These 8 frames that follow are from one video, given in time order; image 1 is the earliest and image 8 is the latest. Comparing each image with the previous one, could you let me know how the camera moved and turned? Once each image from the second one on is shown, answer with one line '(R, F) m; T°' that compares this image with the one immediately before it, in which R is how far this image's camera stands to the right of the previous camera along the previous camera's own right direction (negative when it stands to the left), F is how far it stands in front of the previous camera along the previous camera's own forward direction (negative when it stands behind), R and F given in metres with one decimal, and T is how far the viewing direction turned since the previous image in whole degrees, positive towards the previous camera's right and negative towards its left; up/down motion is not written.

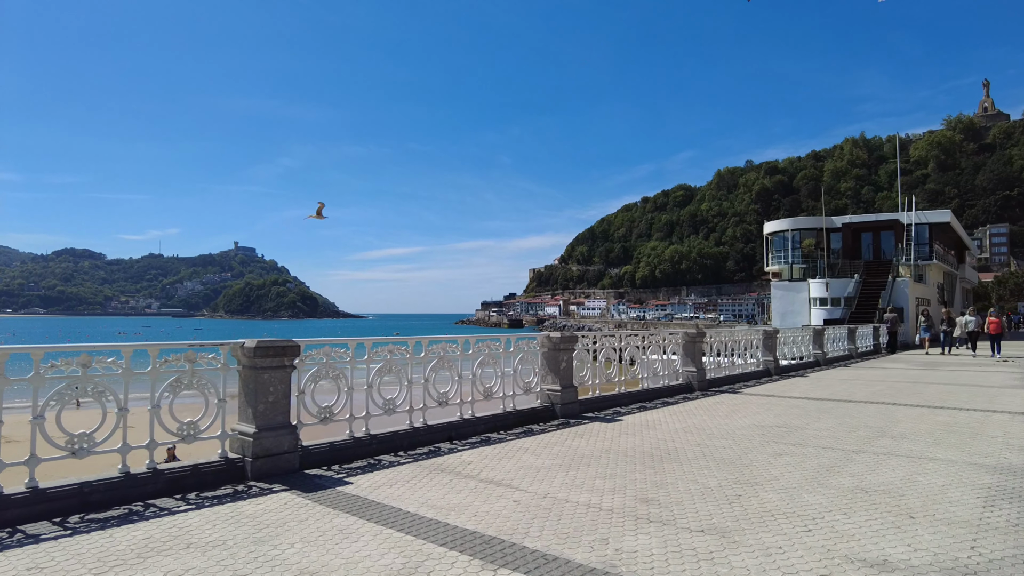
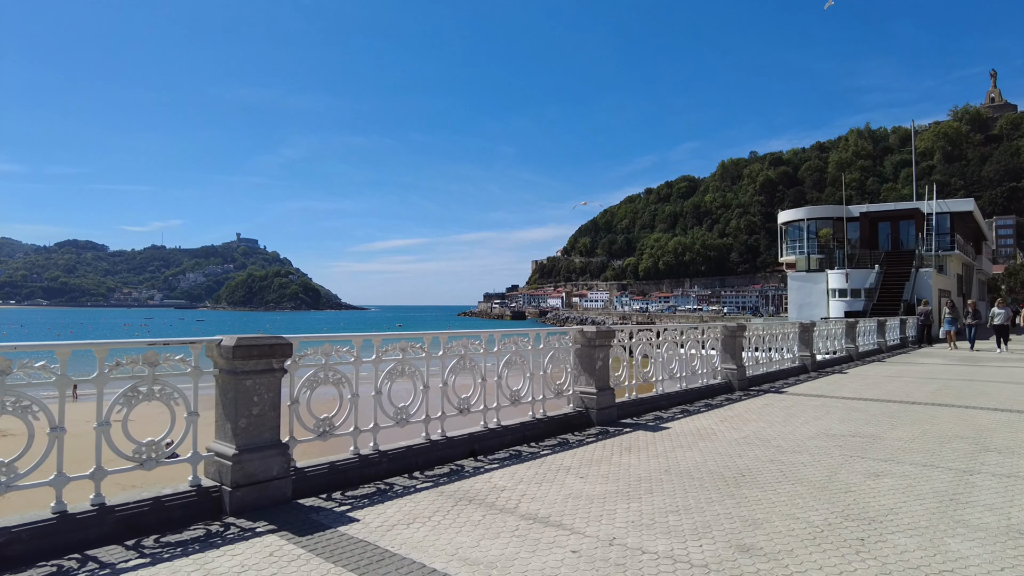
(-0.2, +0.9) m; 0°
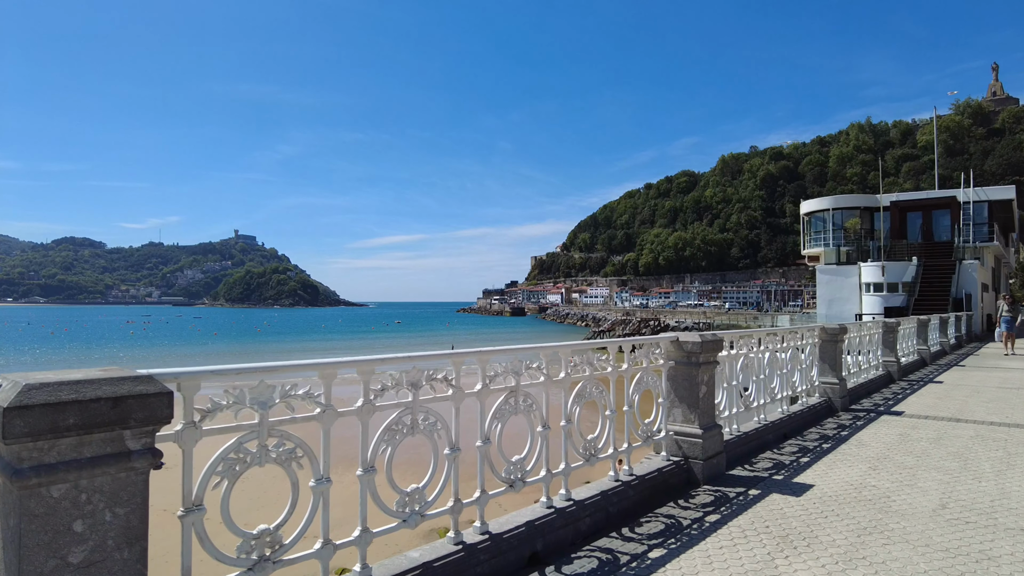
(-0.4, +2.0) m; 0°
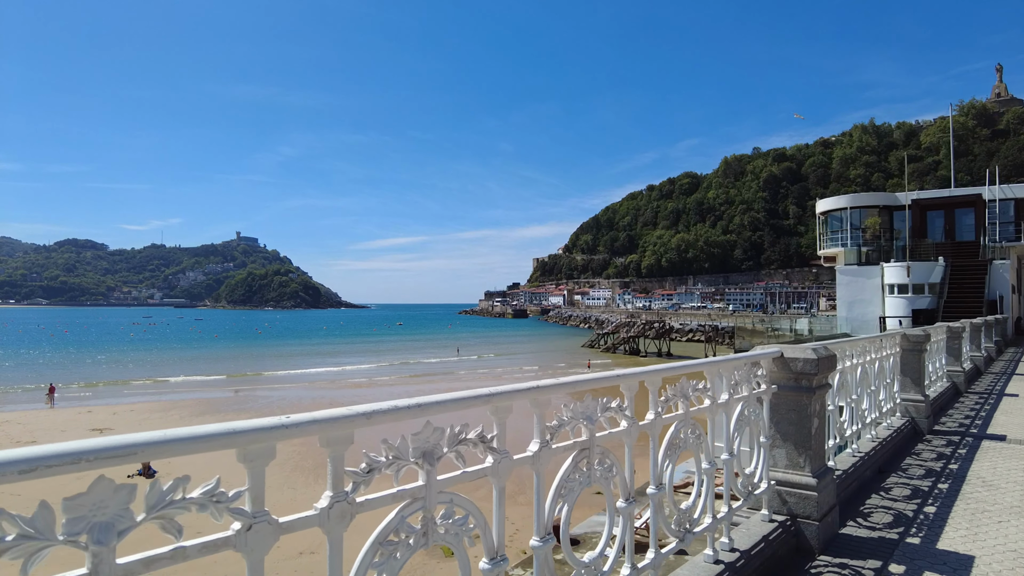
(-0.2, +1.1) m; 0°
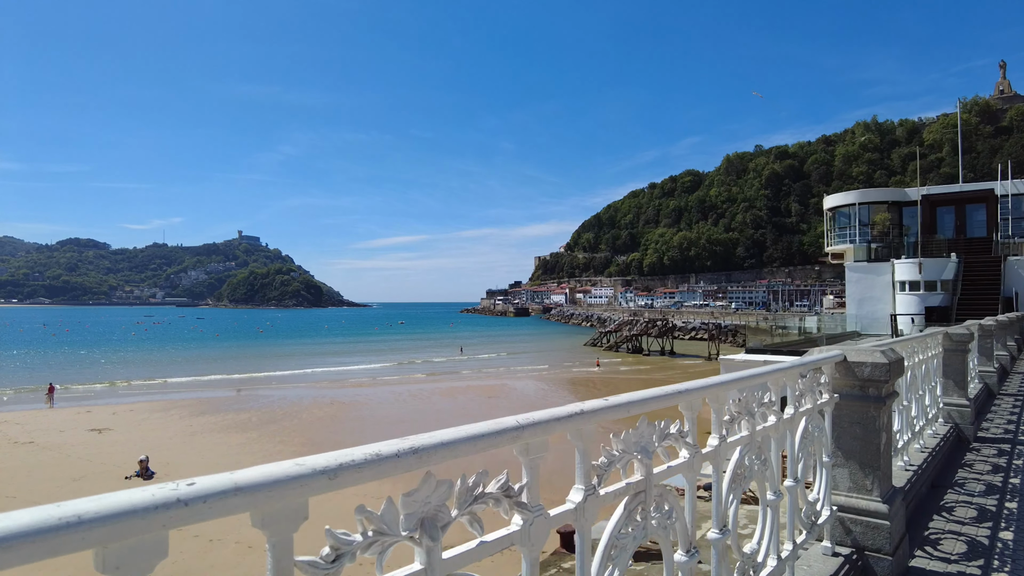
(-0.1, +0.4) m; 0°
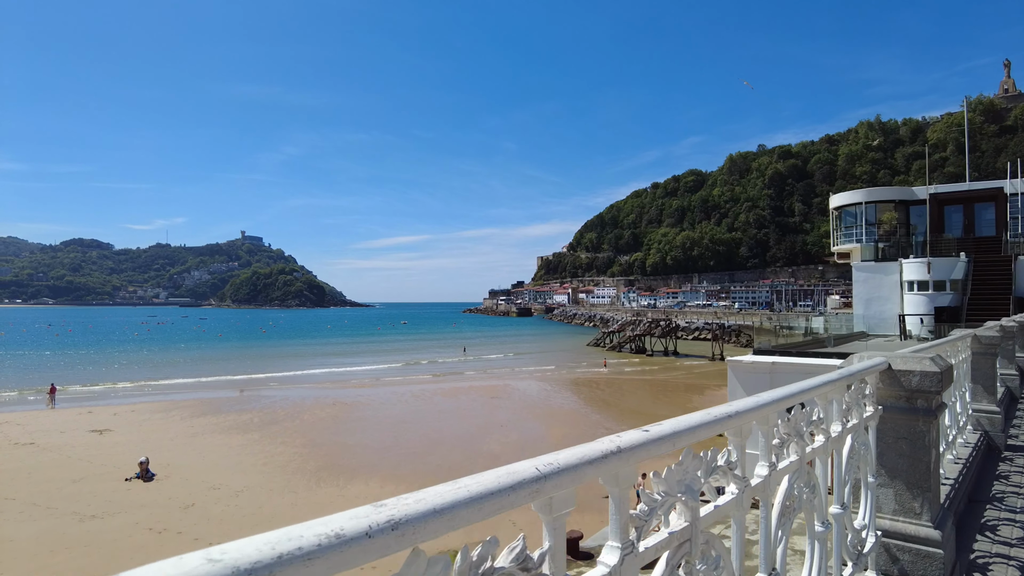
(0.0, +0.3) m; 0°
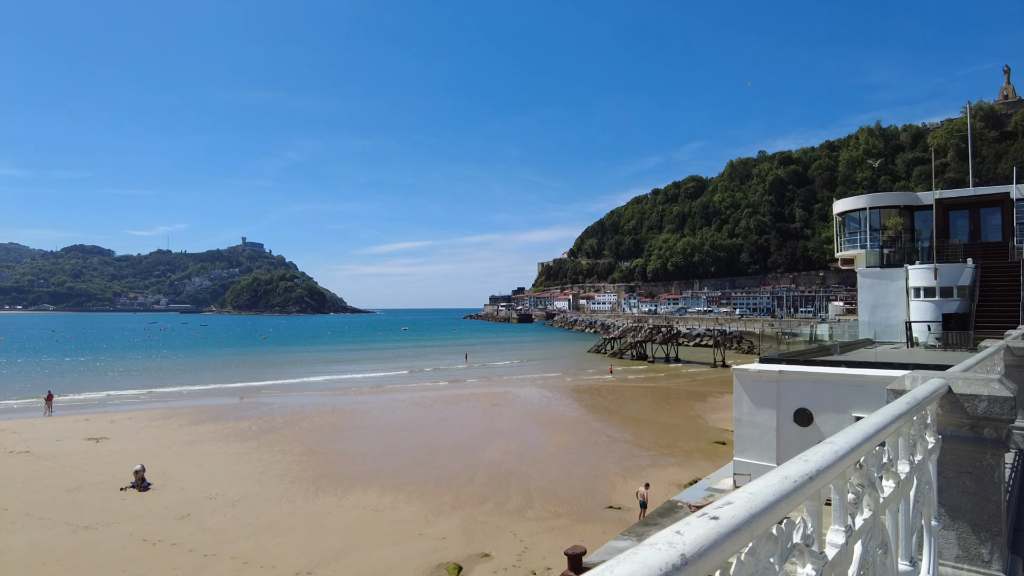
(0.0, +0.3) m; 0°
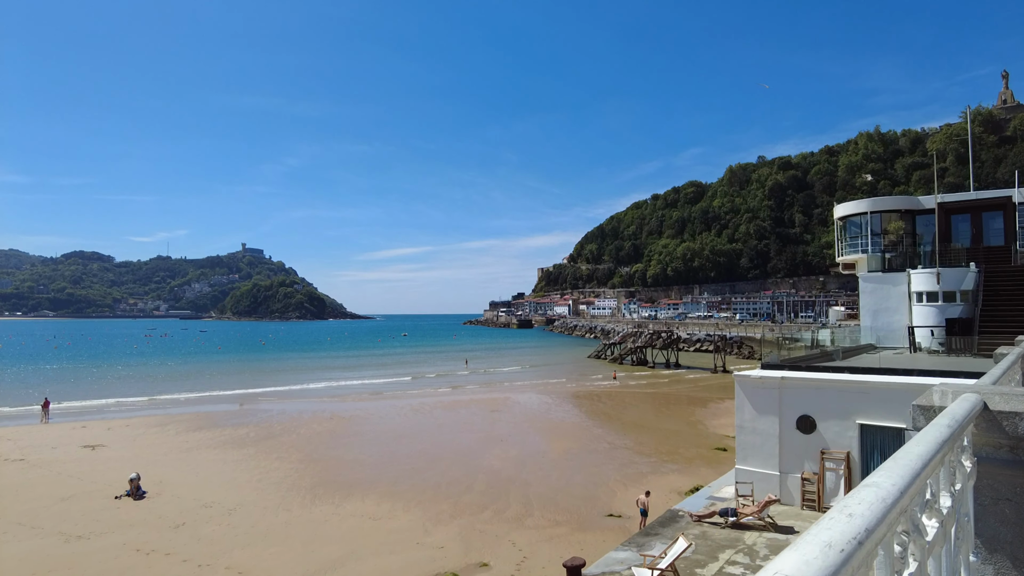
(0.0, +0.2) m; 0°
